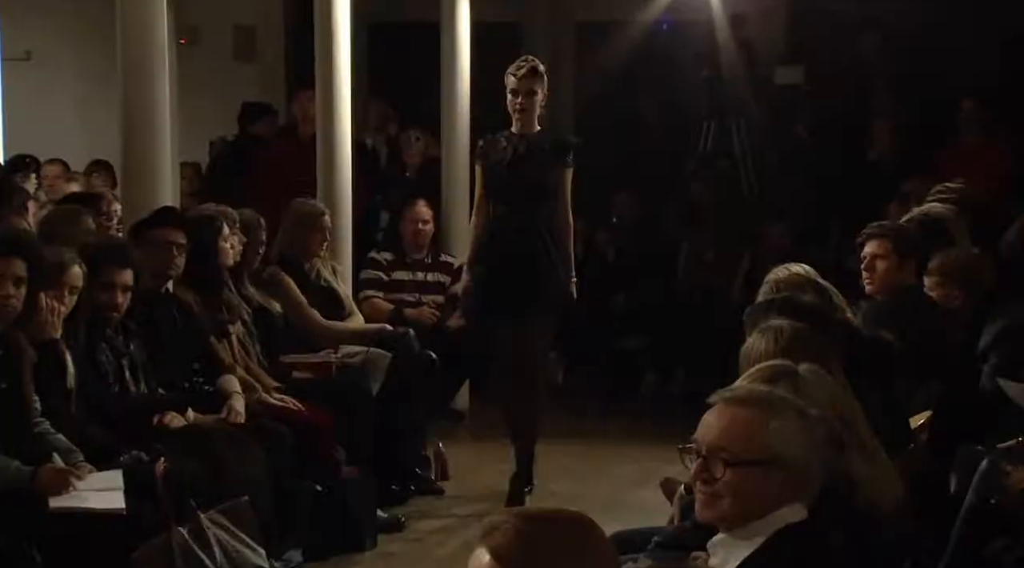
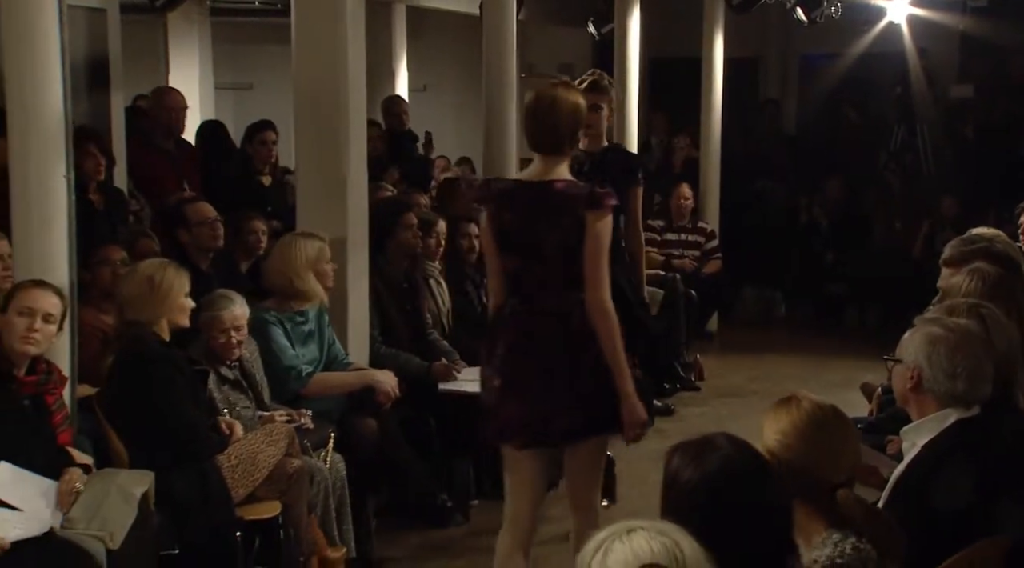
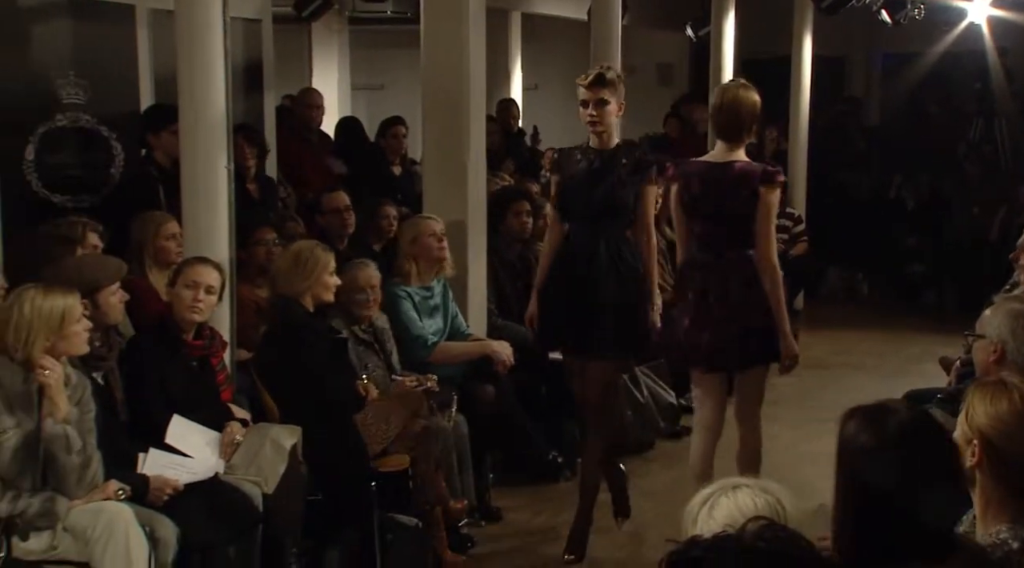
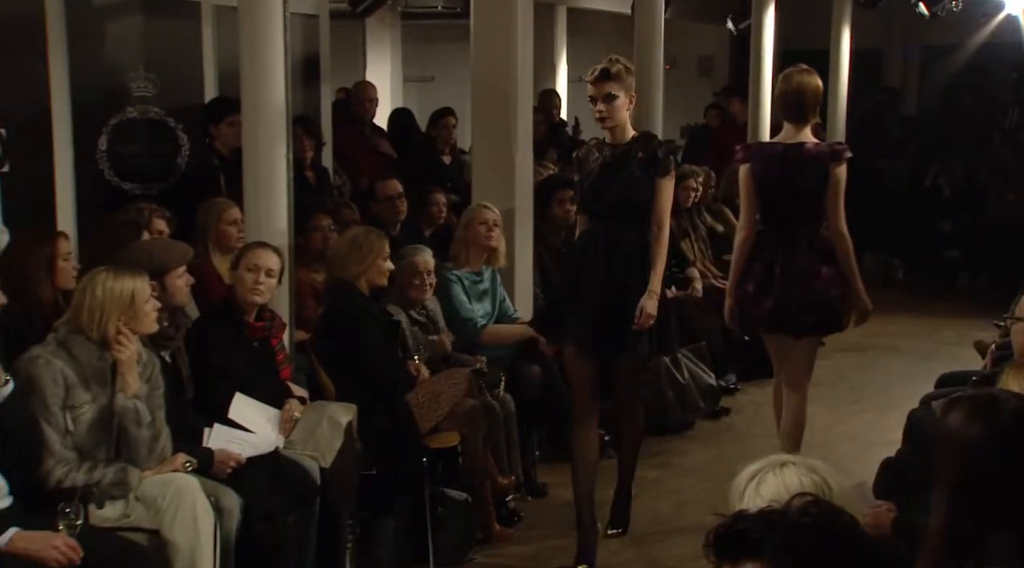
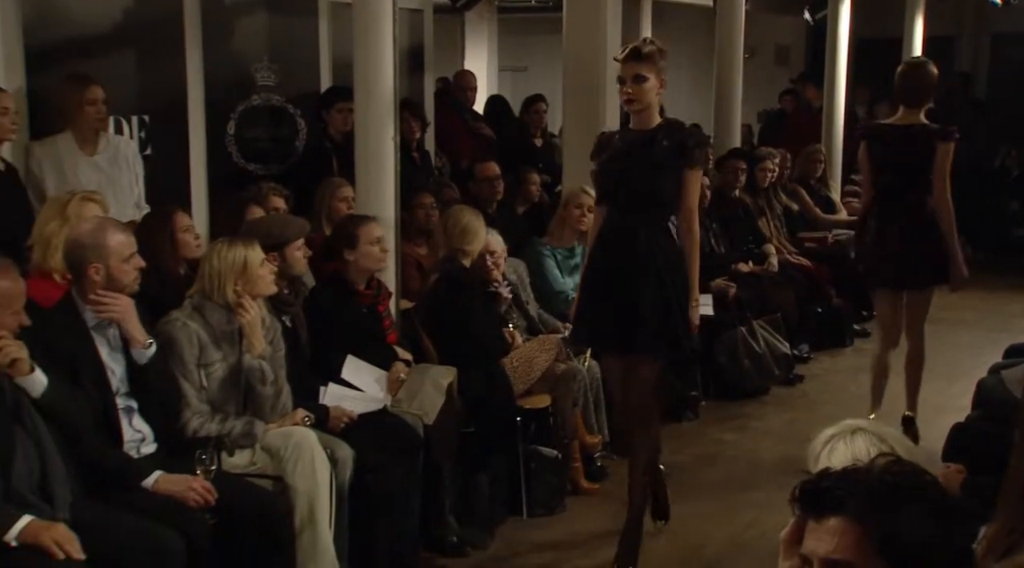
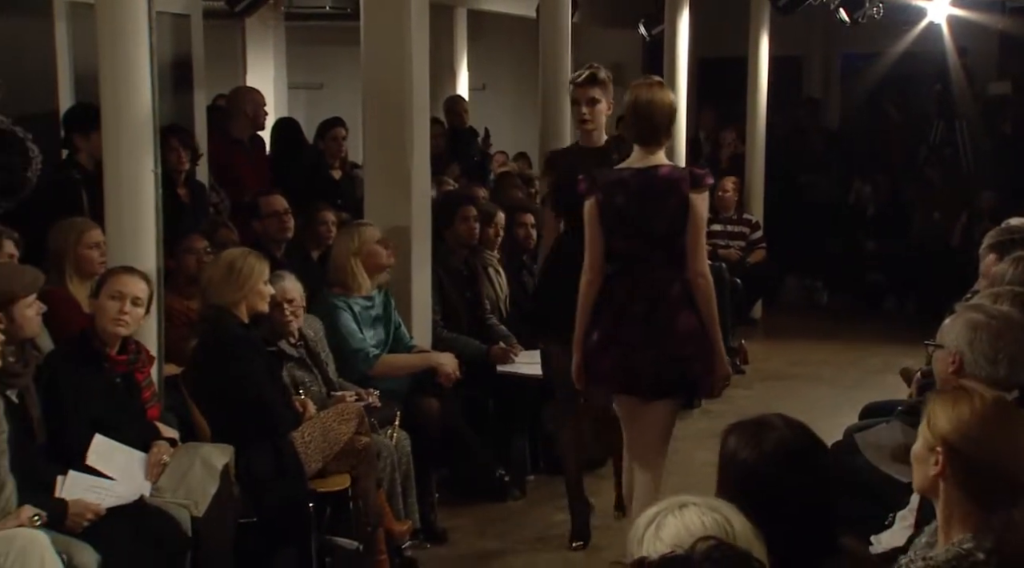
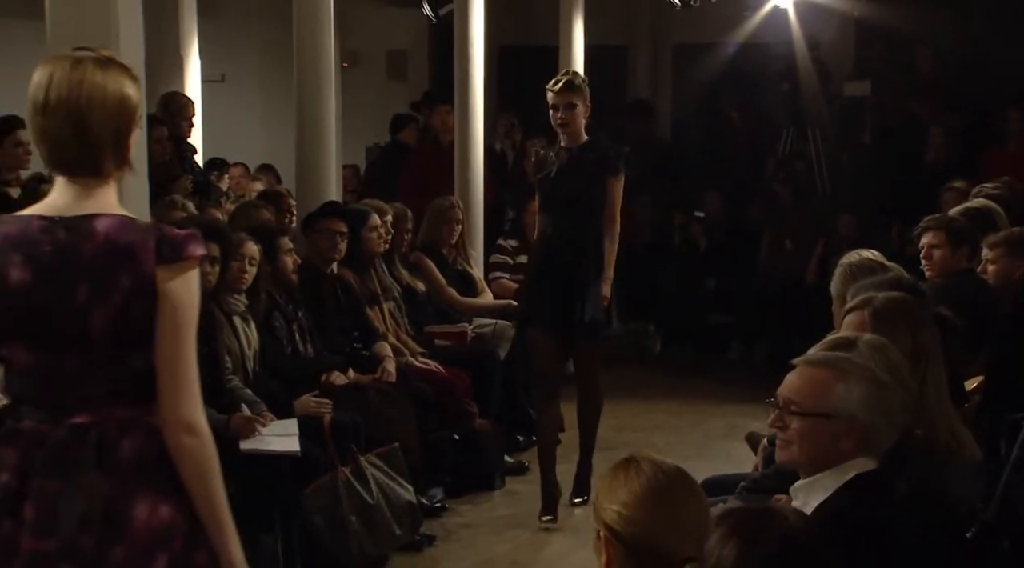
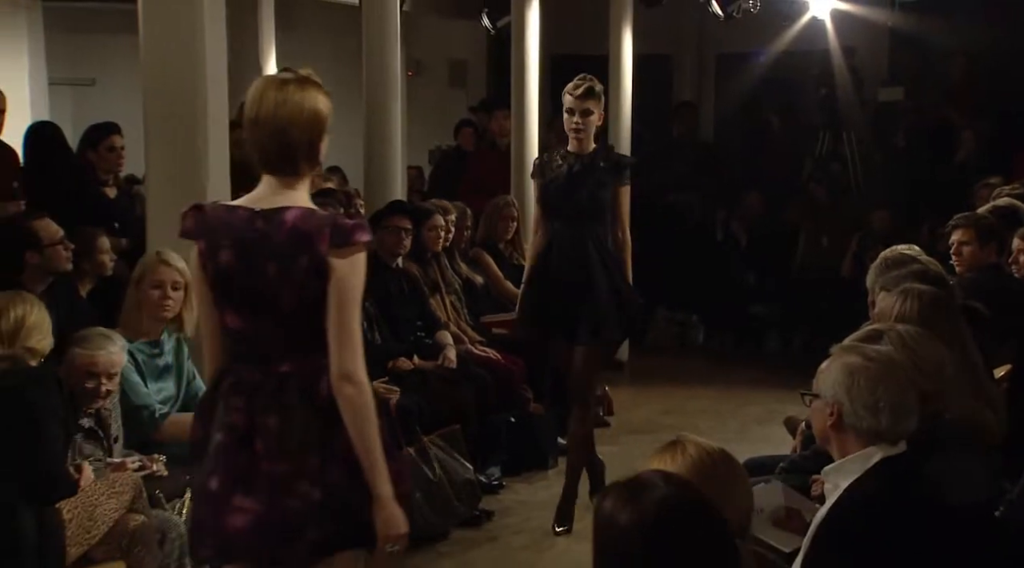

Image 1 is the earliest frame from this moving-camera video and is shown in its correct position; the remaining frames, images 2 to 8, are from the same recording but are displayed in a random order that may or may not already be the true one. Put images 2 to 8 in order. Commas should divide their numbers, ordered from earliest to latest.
7, 8, 2, 6, 3, 4, 5
